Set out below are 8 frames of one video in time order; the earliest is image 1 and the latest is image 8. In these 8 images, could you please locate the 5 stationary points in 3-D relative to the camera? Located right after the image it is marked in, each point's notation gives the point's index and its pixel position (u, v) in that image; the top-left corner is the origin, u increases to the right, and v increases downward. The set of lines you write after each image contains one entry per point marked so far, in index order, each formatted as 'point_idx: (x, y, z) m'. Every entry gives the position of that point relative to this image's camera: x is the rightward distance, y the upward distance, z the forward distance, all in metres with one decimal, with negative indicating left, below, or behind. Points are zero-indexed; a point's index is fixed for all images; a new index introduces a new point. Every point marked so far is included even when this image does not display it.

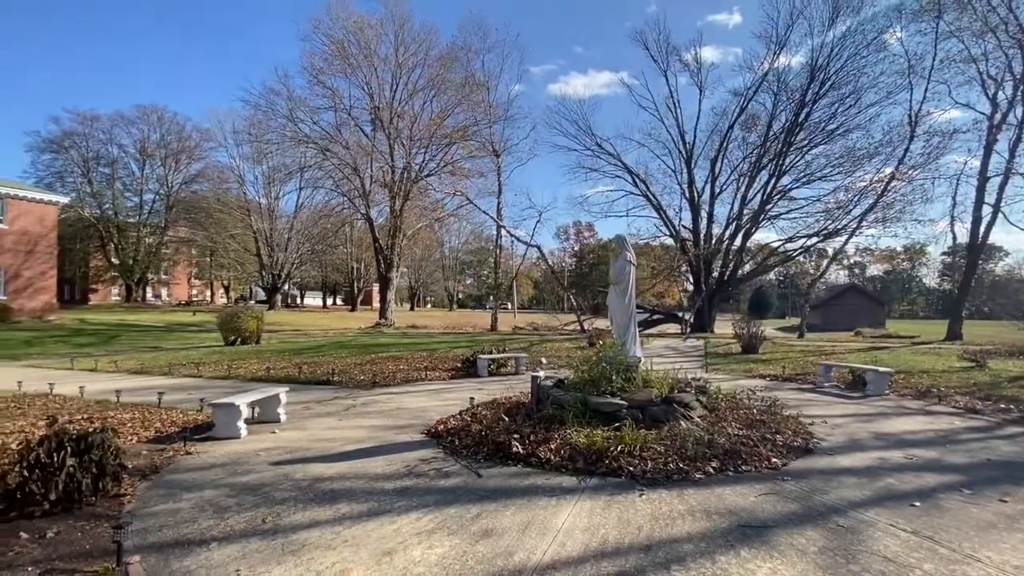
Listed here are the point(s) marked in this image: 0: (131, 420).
0: (-6.2, -2.2, +7.8) m
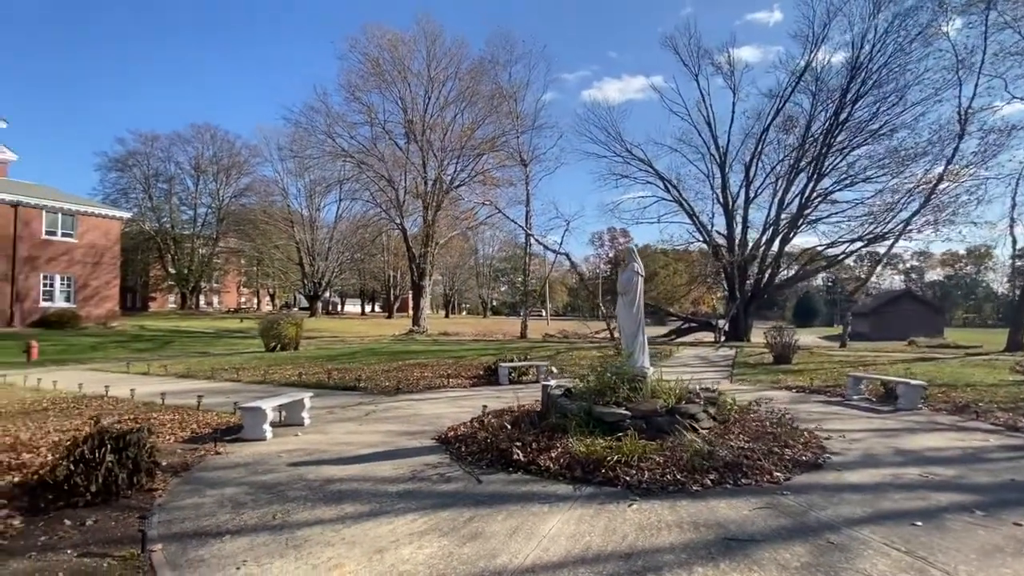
0: (-6.0, -2.4, +8.4) m
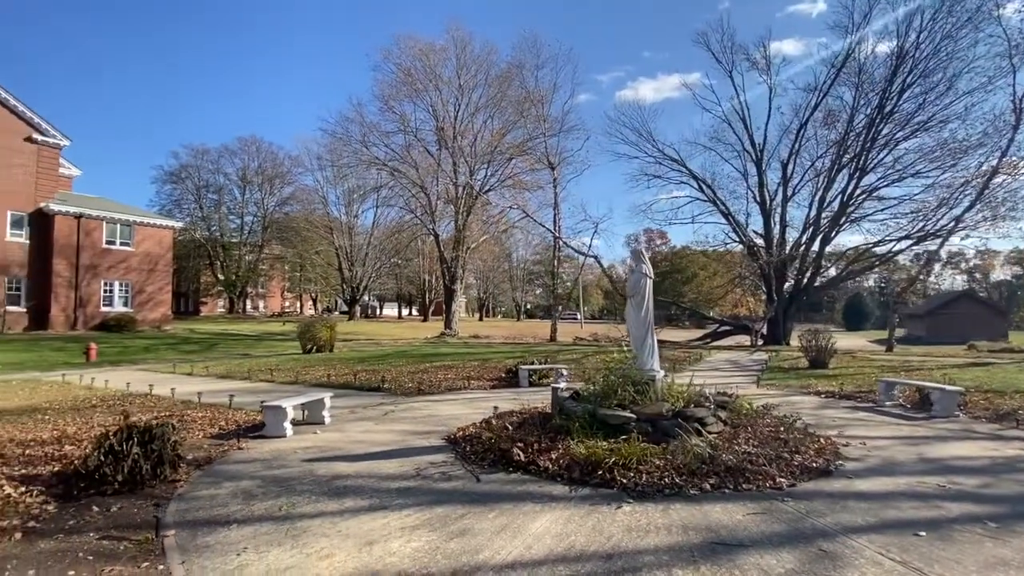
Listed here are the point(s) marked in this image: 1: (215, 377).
0: (-5.8, -2.5, +9.0) m
1: (-9.8, -3.0, +15.7) m
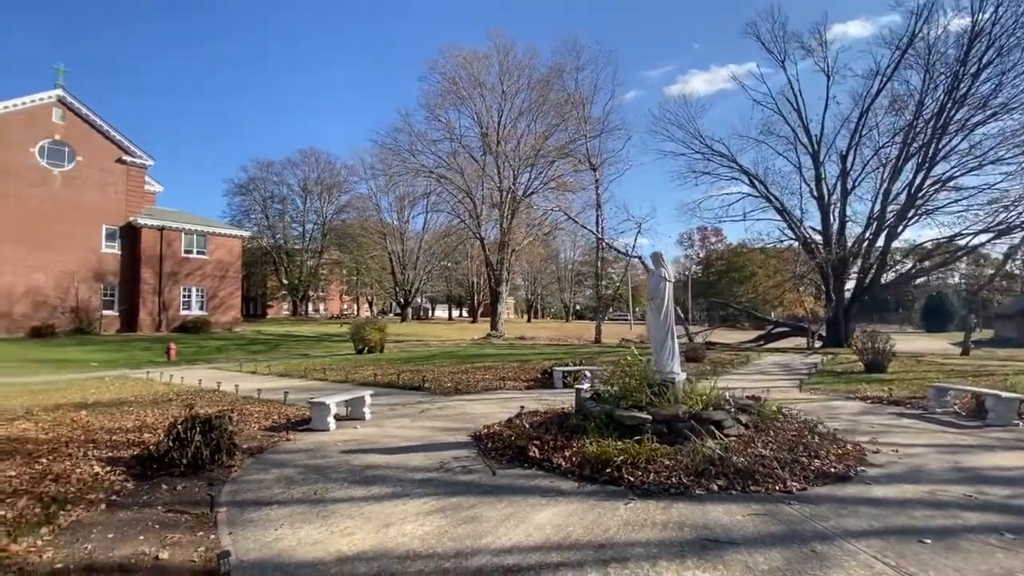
0: (-5.3, -2.6, +9.9) m
1: (-8.5, -3.1, +17.1) m
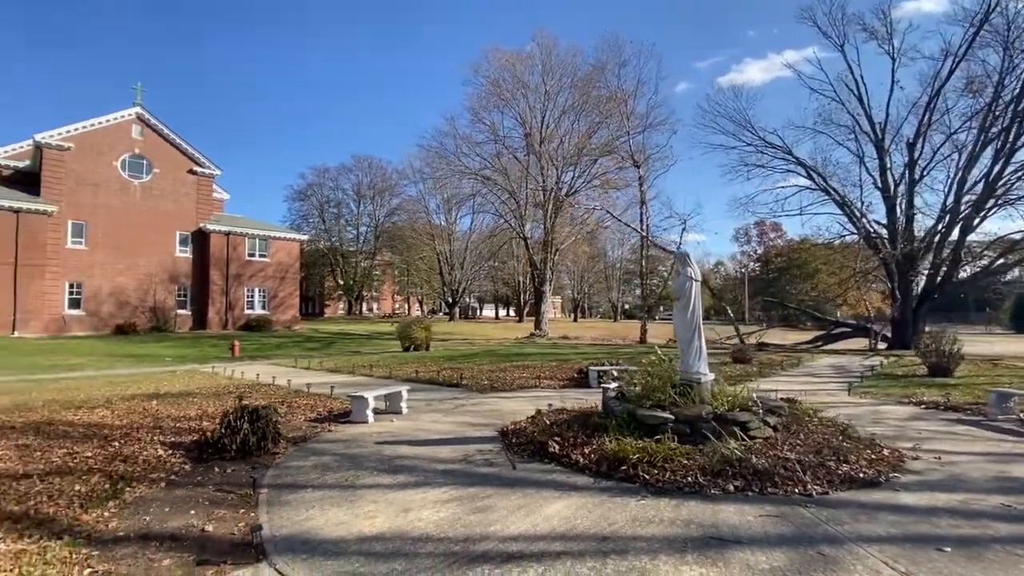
0: (-4.6, -2.6, +10.6) m
1: (-7.1, -3.2, +18.1) m
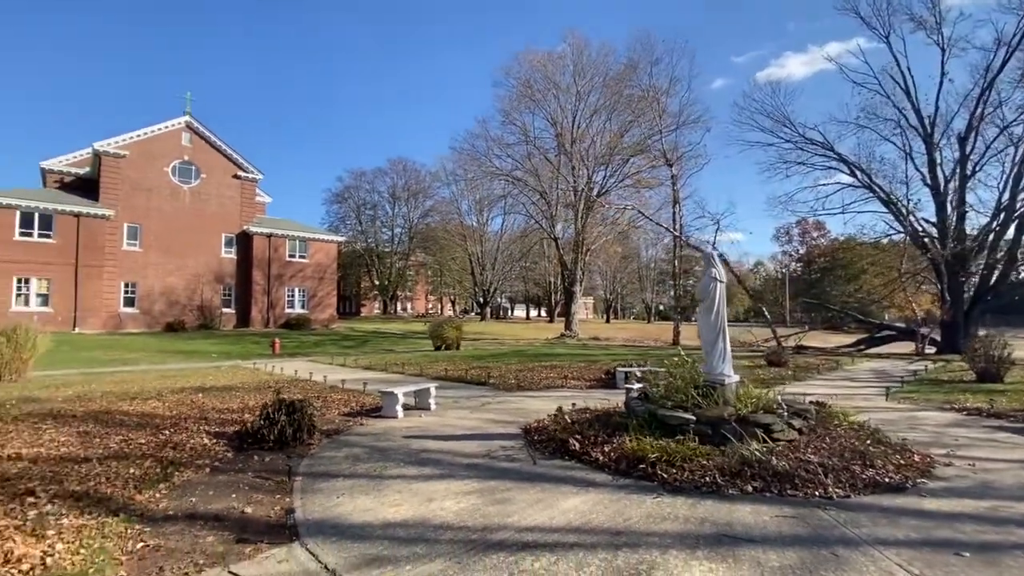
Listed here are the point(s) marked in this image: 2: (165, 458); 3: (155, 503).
0: (-4.1, -2.6, +11.1) m
1: (-6.0, -3.2, +18.8) m
2: (-5.0, -2.4, +6.8) m
3: (-4.0, -2.4, +5.4) m
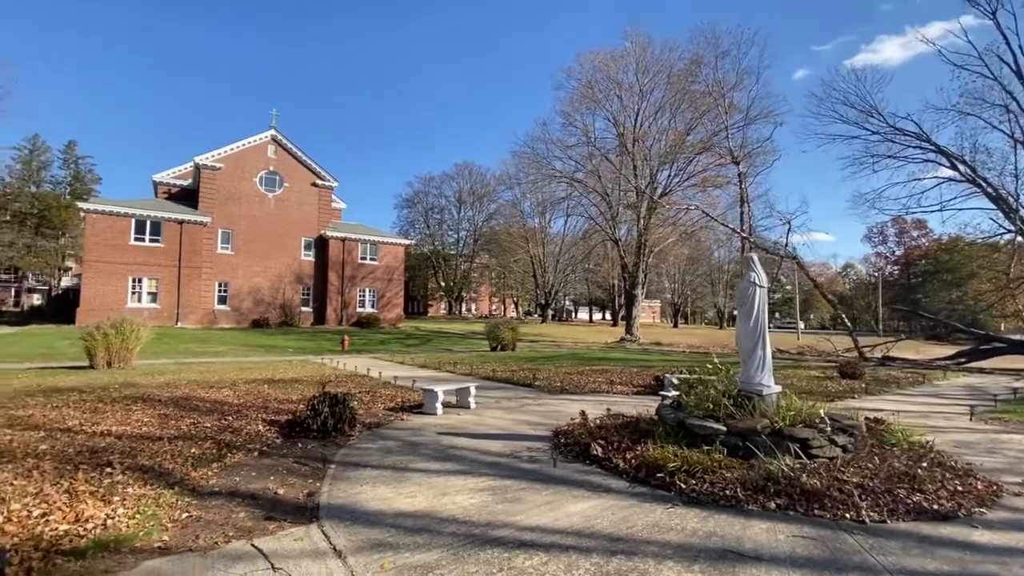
0: (-3.1, -2.7, +11.7) m
1: (-4.0, -3.2, +19.6) m
2: (-4.6, -2.4, +7.6) m
3: (-3.9, -2.4, +6.0) m
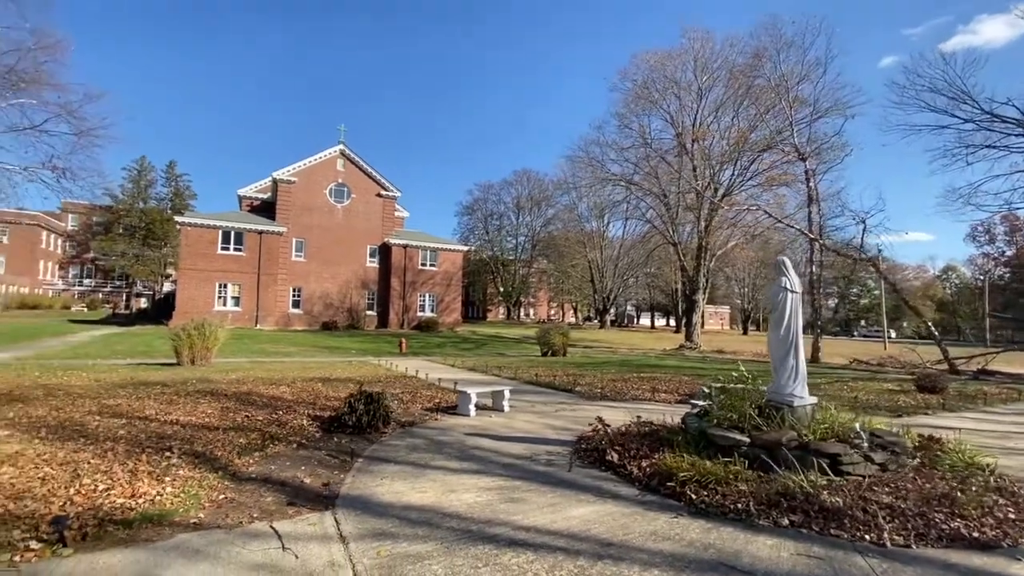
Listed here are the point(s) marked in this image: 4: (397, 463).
0: (-2.2, -2.8, +12.2) m
1: (-2.1, -3.4, +20.1) m
2: (-4.3, -2.5, +8.3) m
3: (-3.7, -2.5, +6.7) m
4: (-1.7, -2.6, +7.1) m
